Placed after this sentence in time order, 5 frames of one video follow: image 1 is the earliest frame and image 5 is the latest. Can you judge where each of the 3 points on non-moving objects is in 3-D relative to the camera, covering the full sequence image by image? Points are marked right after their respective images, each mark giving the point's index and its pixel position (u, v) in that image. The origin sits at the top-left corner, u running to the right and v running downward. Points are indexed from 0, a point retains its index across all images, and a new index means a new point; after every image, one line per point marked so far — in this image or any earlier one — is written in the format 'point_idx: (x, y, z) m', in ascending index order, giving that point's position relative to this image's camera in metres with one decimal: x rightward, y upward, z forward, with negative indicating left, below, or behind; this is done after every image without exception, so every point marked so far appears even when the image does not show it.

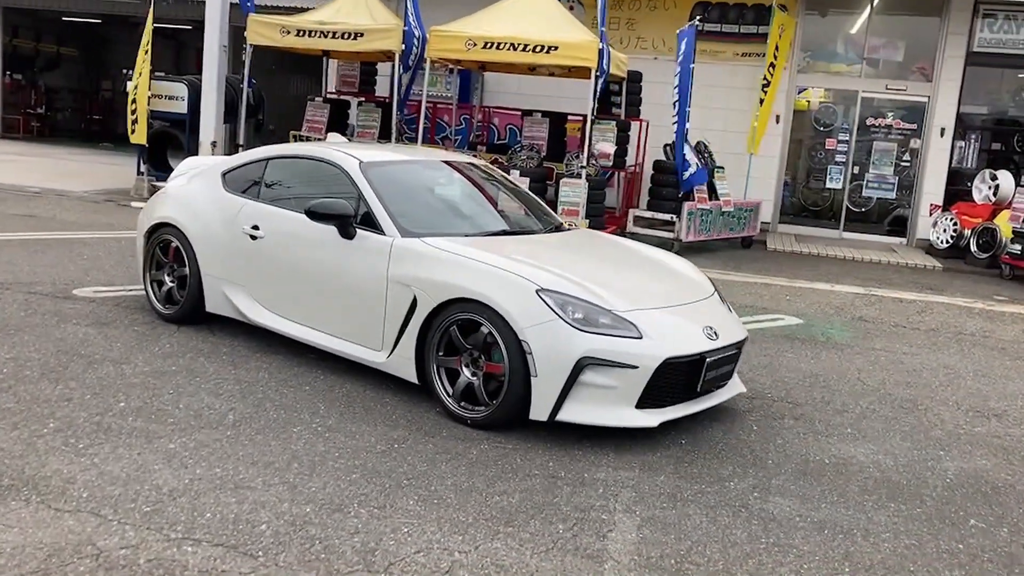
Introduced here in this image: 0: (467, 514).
0: (-0.2, -0.8, +3.6) m
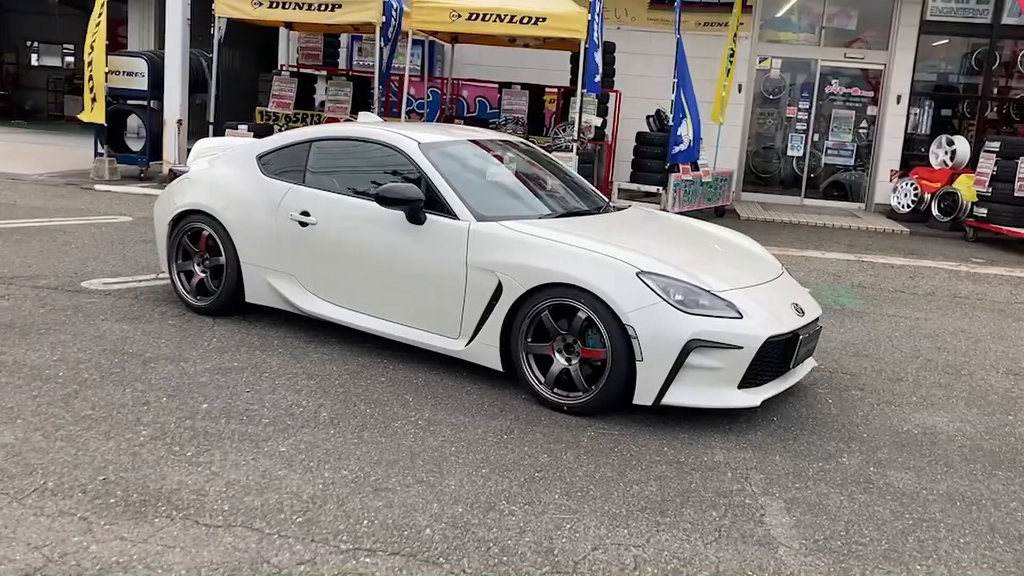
0: (+0.4, -0.8, +3.5) m
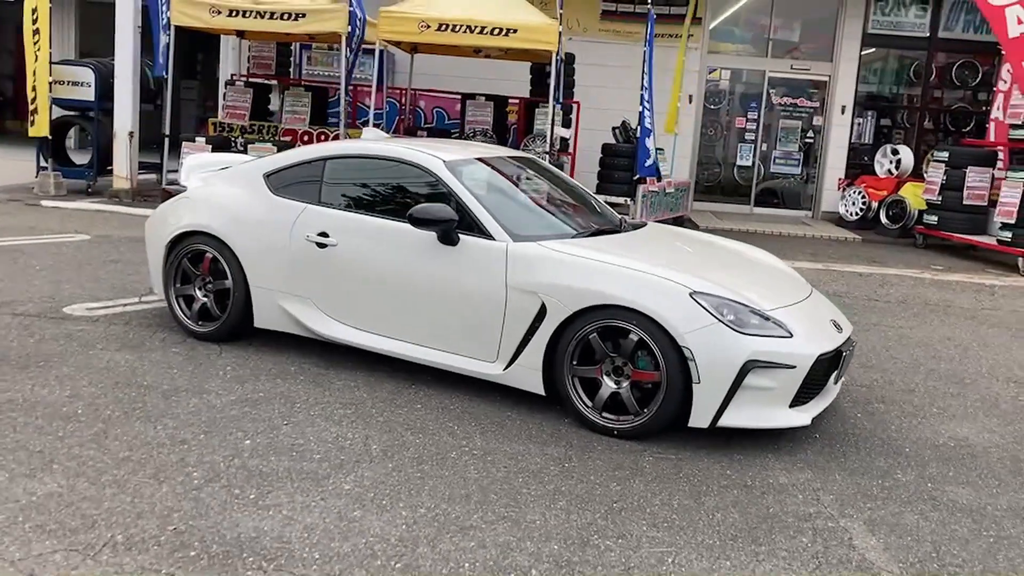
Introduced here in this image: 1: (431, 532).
0: (+0.7, -0.9, +3.5) m
1: (-0.3, -0.8, +3.3) m
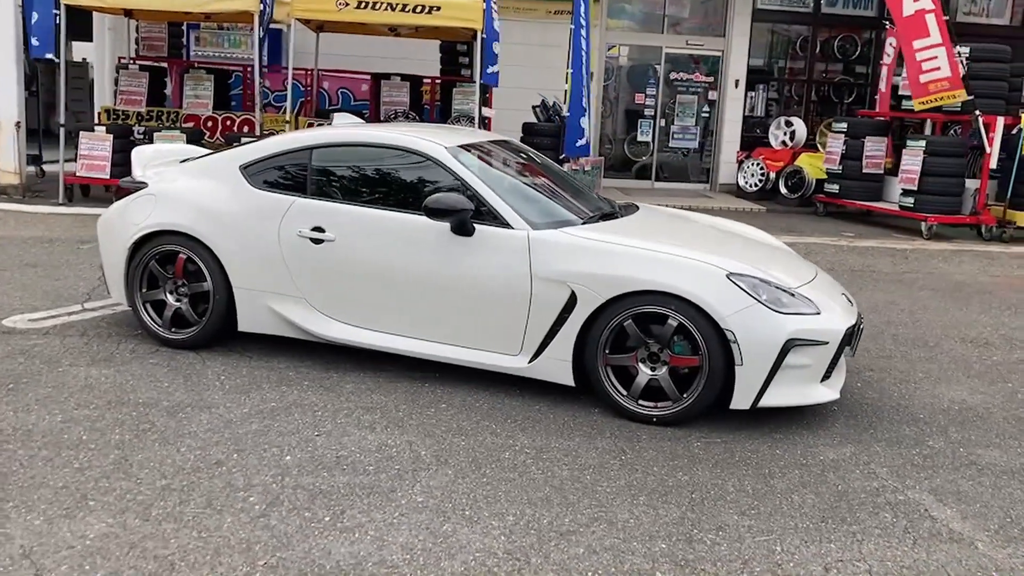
0: (+1.0, -0.8, +3.5) m
1: (+0.1, -0.8, +3.2) m
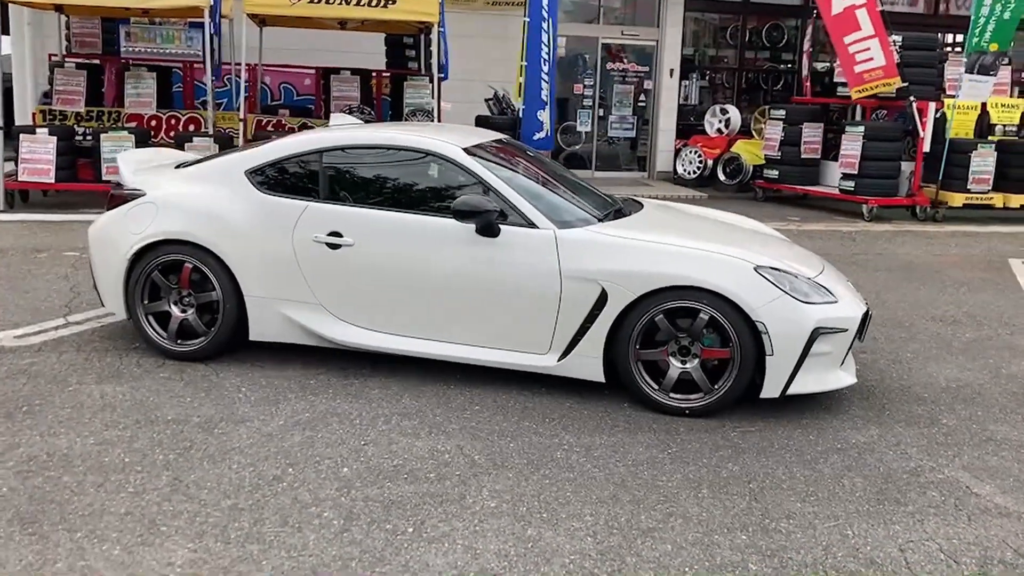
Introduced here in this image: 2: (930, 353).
0: (+1.3, -0.8, +3.6) m
1: (+0.4, -0.8, +3.2) m
2: (+2.5, -0.4, +5.8) m
